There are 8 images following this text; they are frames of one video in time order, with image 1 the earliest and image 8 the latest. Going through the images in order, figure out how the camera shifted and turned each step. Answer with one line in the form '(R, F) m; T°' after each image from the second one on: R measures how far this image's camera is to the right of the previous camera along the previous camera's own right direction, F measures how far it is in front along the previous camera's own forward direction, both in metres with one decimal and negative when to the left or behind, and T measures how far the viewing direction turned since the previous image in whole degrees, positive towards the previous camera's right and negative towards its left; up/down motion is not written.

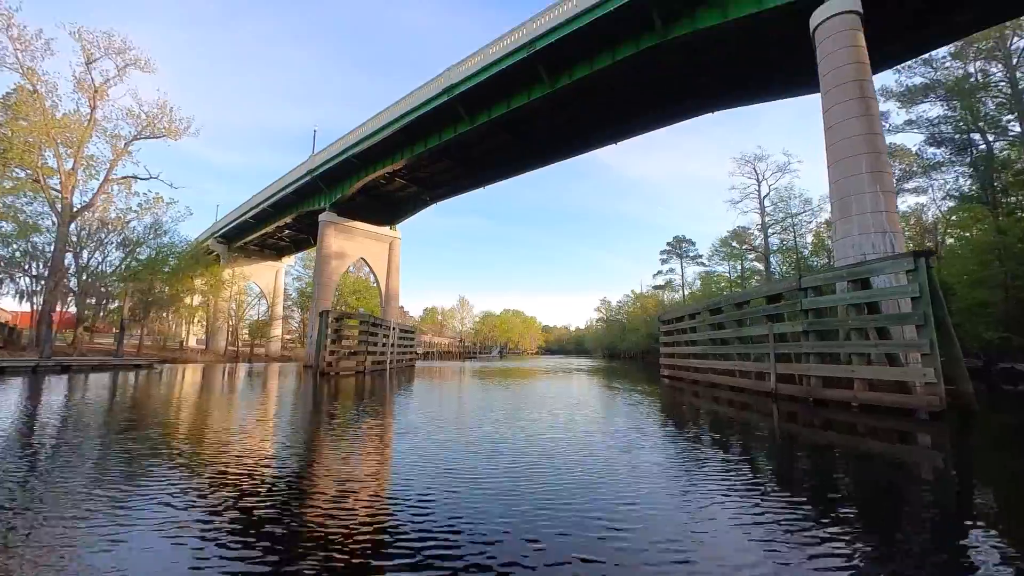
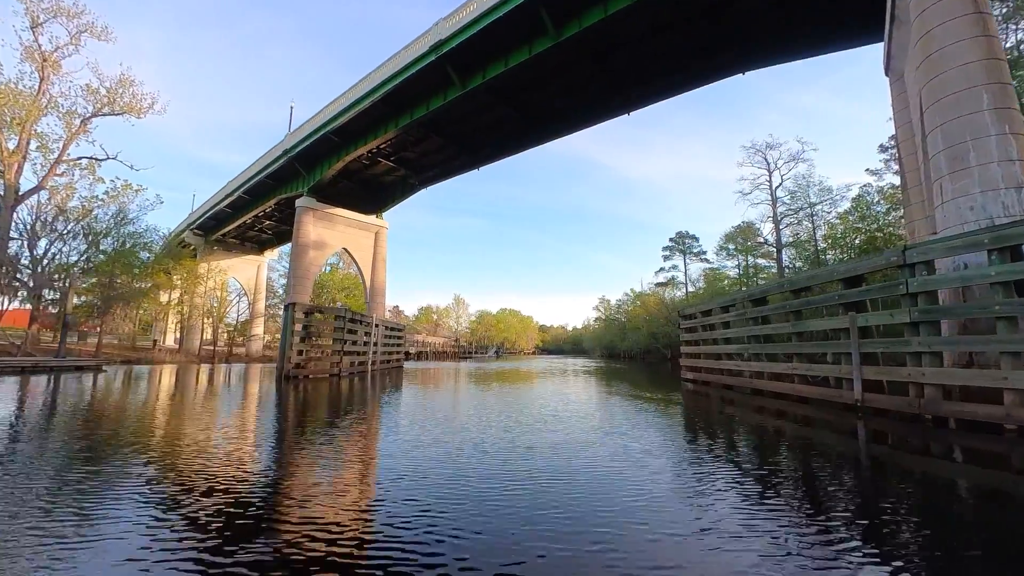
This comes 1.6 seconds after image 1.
(0.0, +1.6) m; 0°
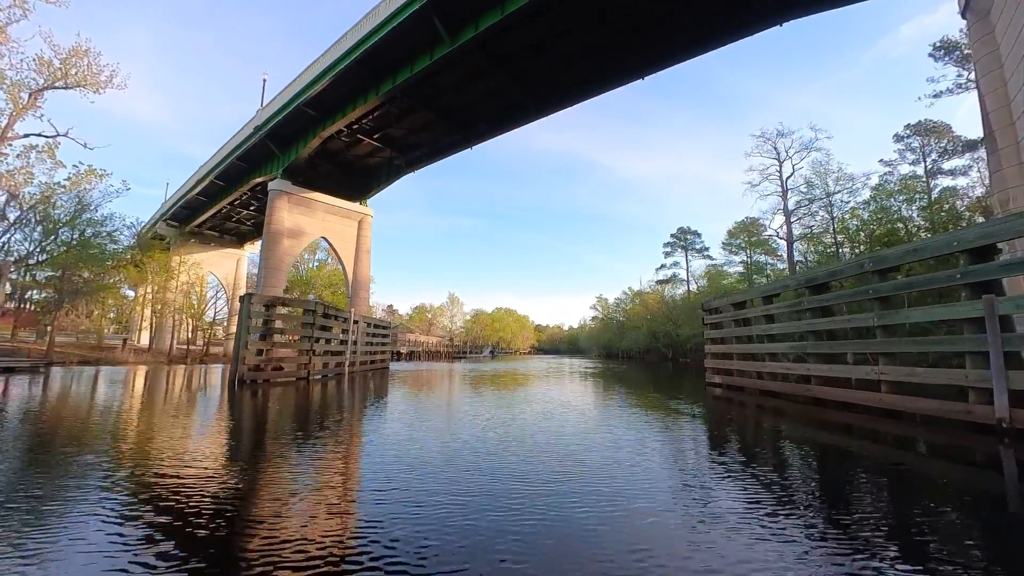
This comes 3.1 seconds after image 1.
(0.0, +1.4) m; +1°
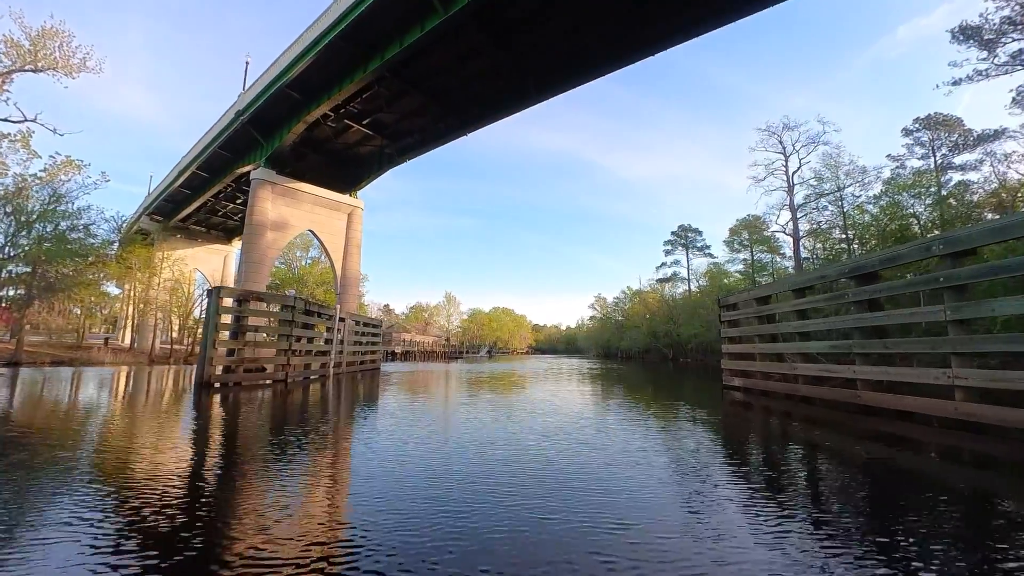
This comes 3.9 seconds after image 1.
(0.0, +0.8) m; 0°
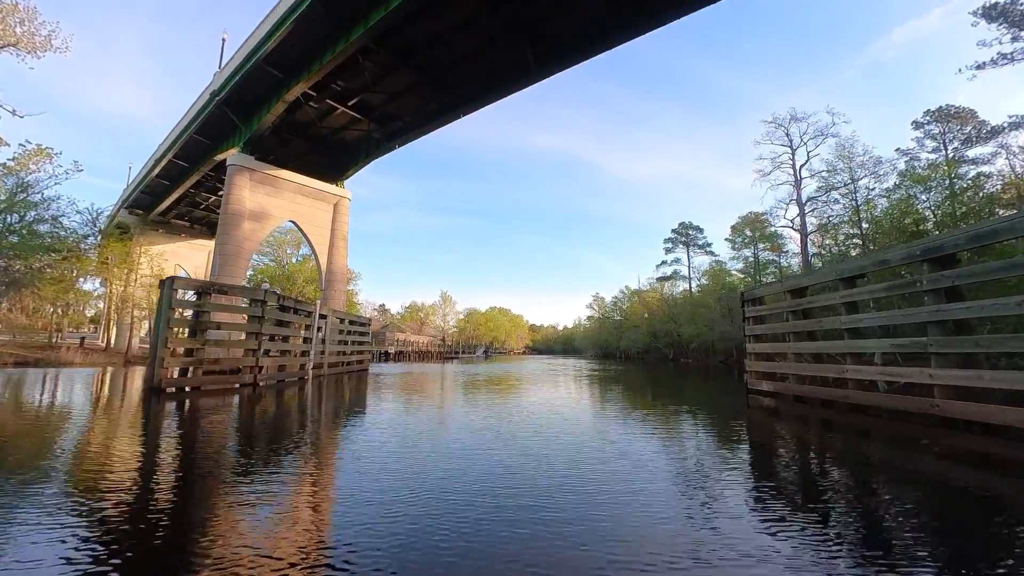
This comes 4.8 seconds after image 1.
(0.0, +0.9) m; 0°
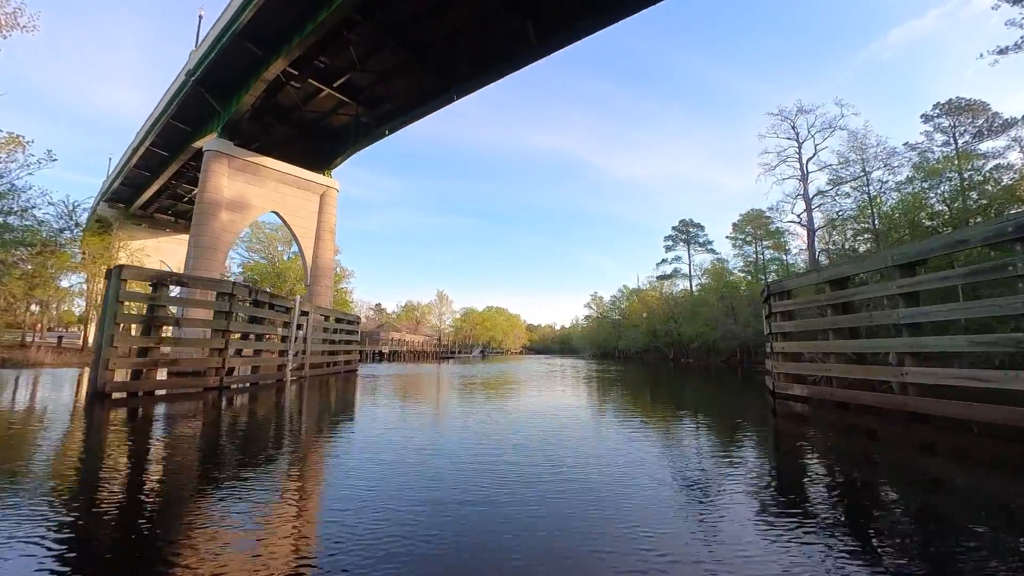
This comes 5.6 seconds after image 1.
(0.0, +0.8) m; 0°
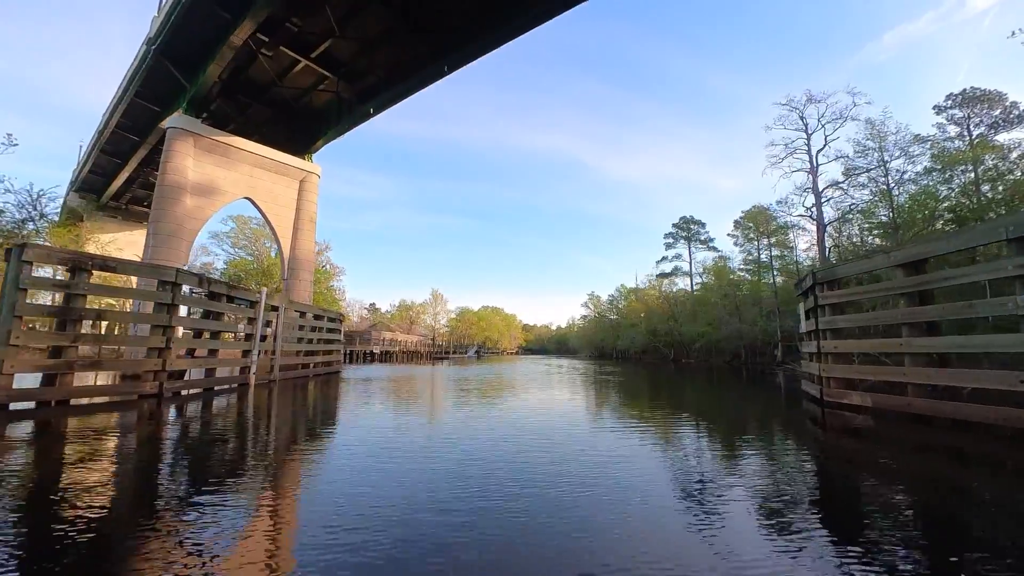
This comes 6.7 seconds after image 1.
(0.0, +1.0) m; +1°
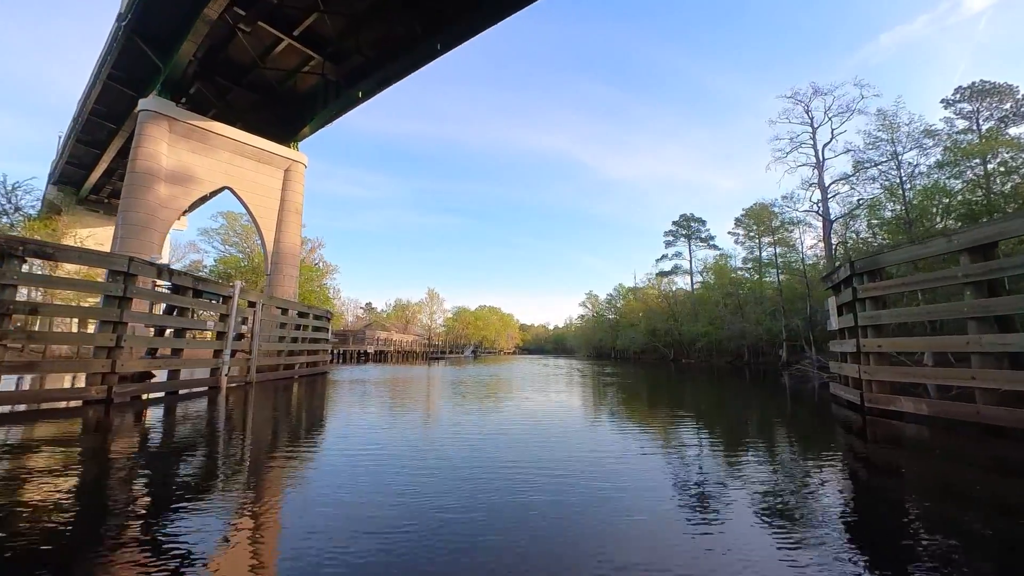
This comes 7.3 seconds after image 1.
(0.0, +0.6) m; 0°
